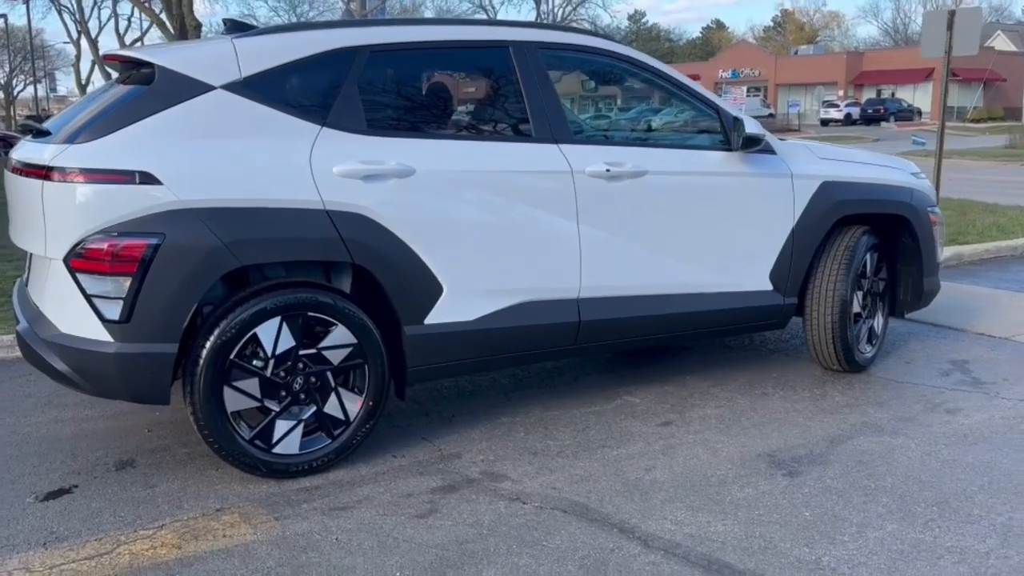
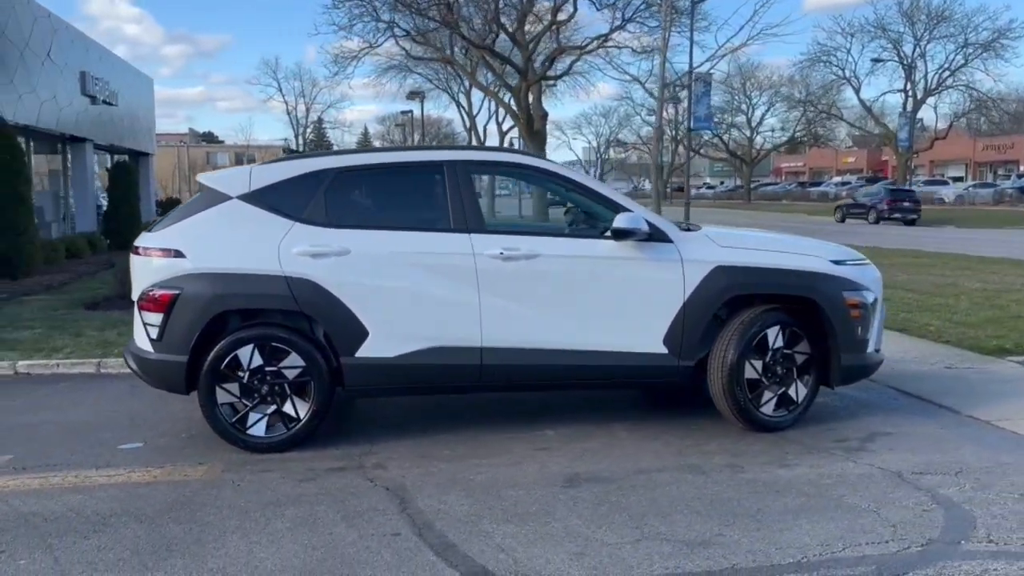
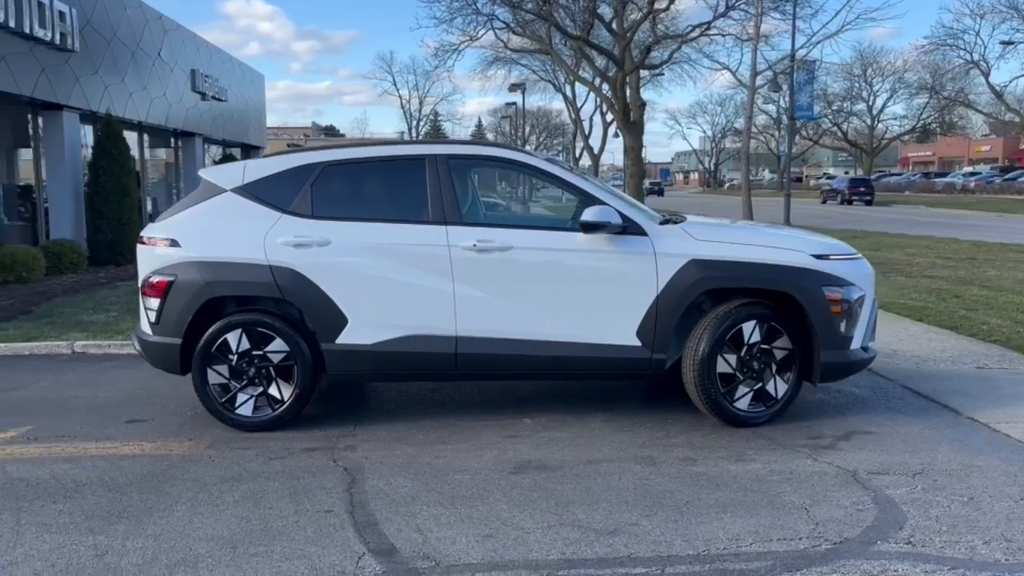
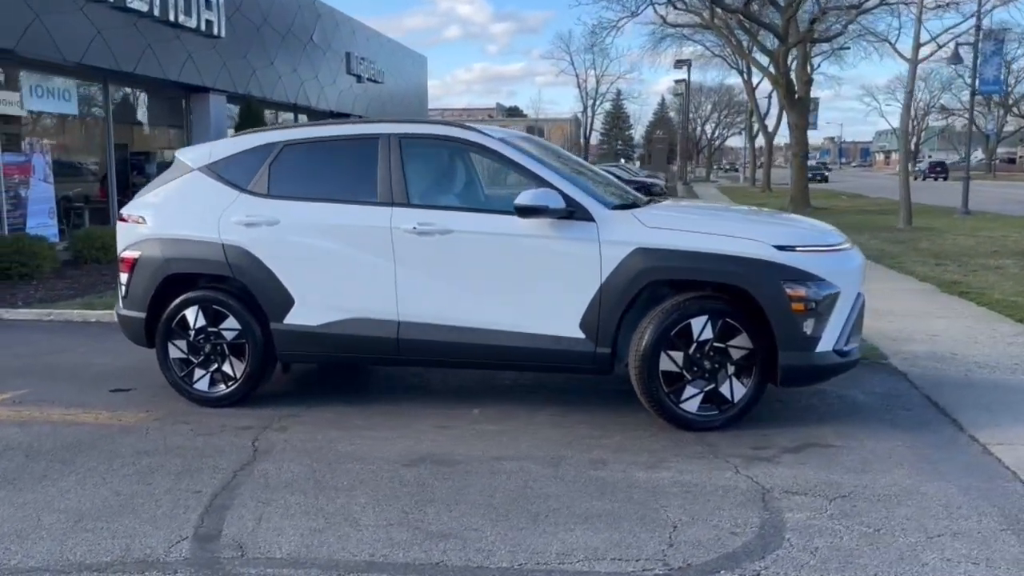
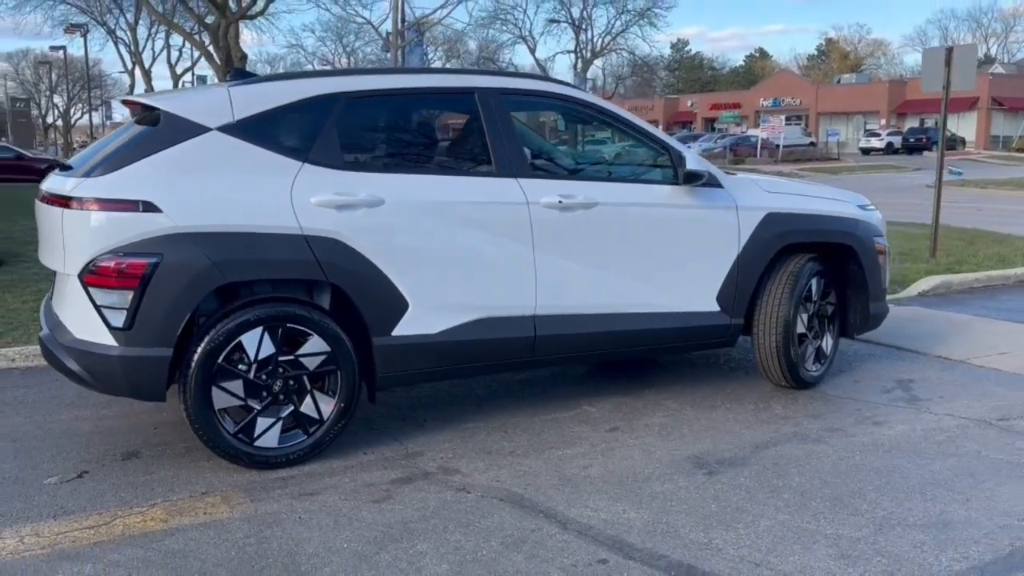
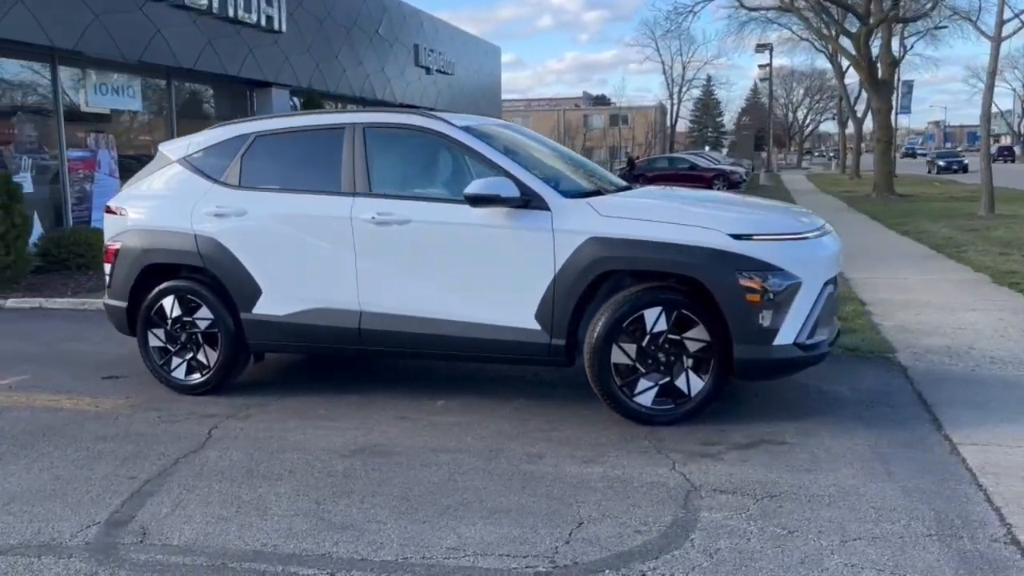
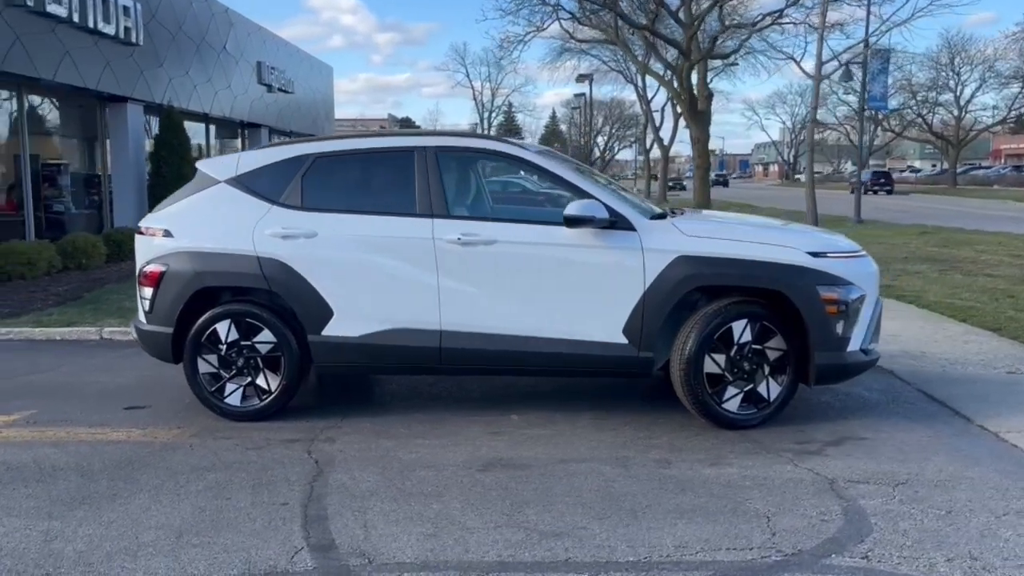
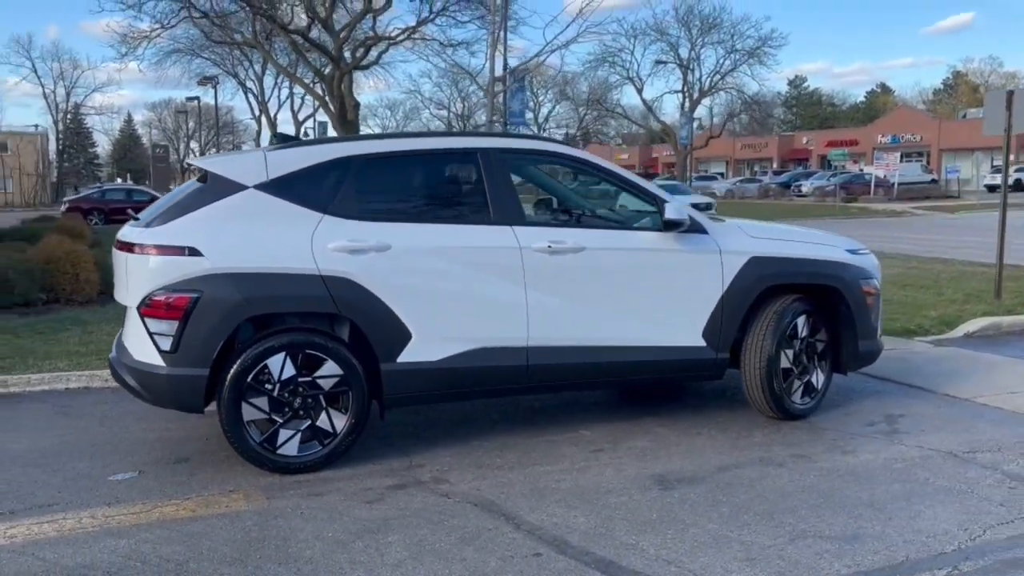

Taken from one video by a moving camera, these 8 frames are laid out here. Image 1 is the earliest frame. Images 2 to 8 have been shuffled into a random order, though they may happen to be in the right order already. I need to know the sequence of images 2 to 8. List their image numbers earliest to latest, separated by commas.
5, 8, 2, 3, 7, 4, 6
